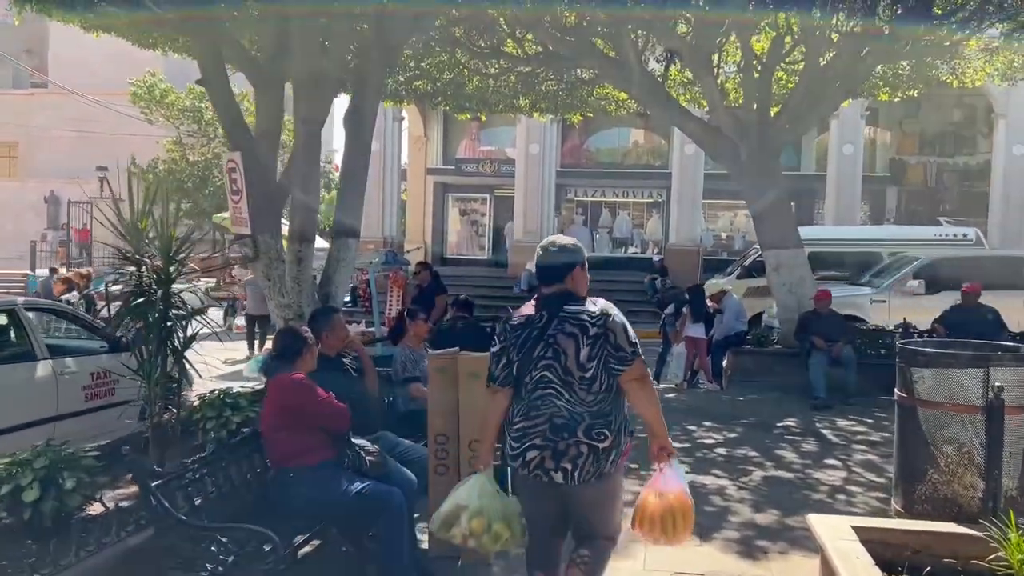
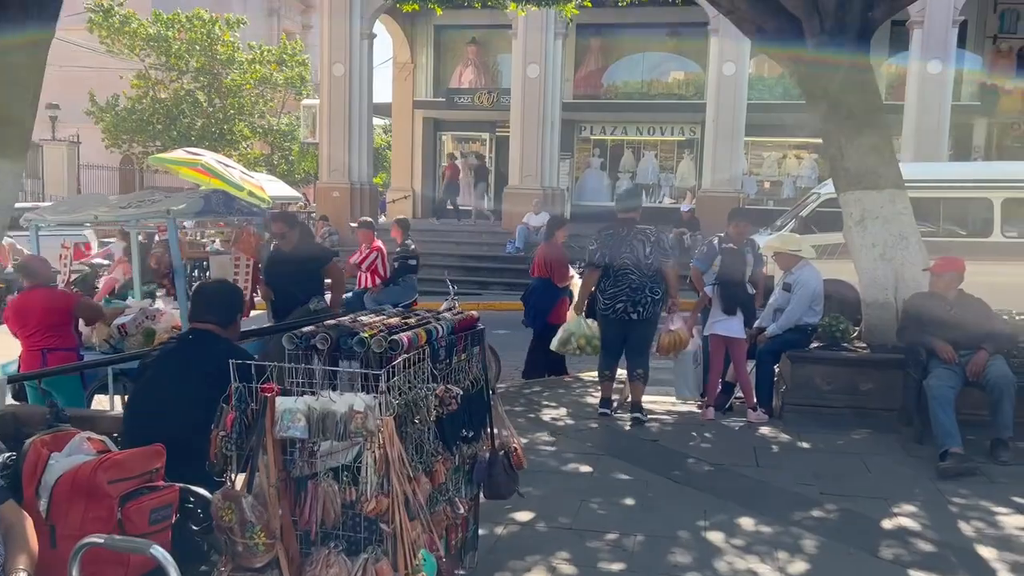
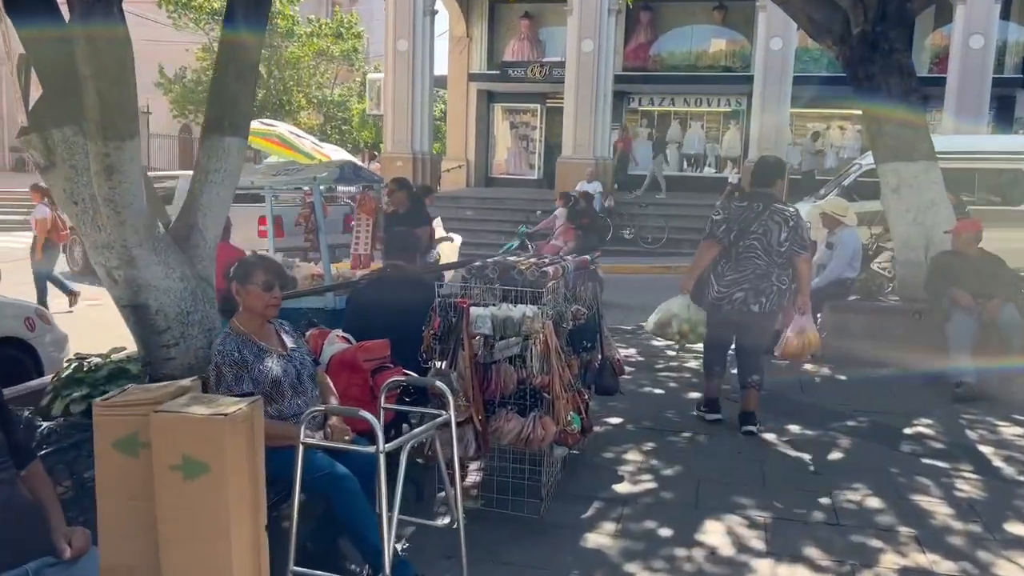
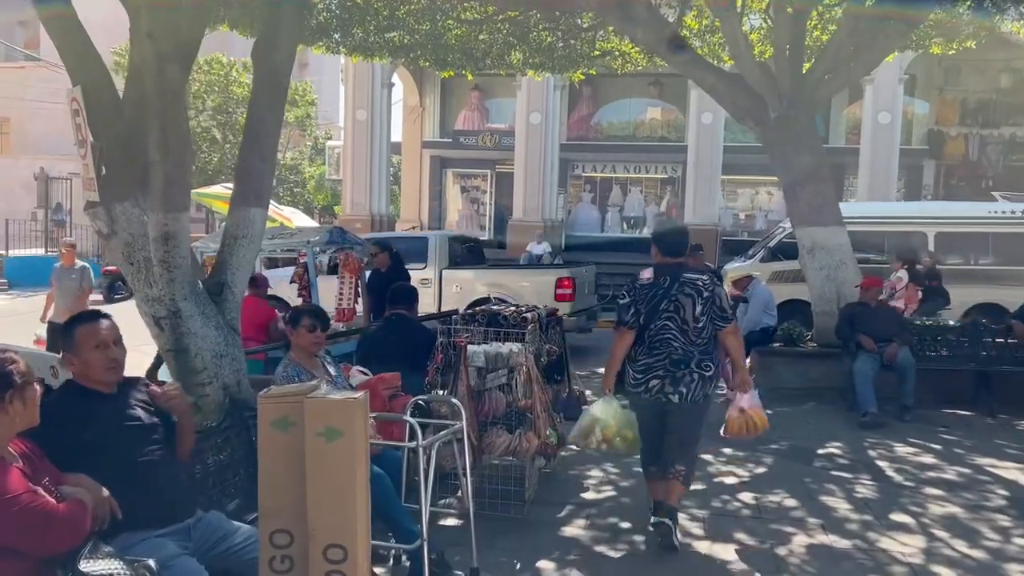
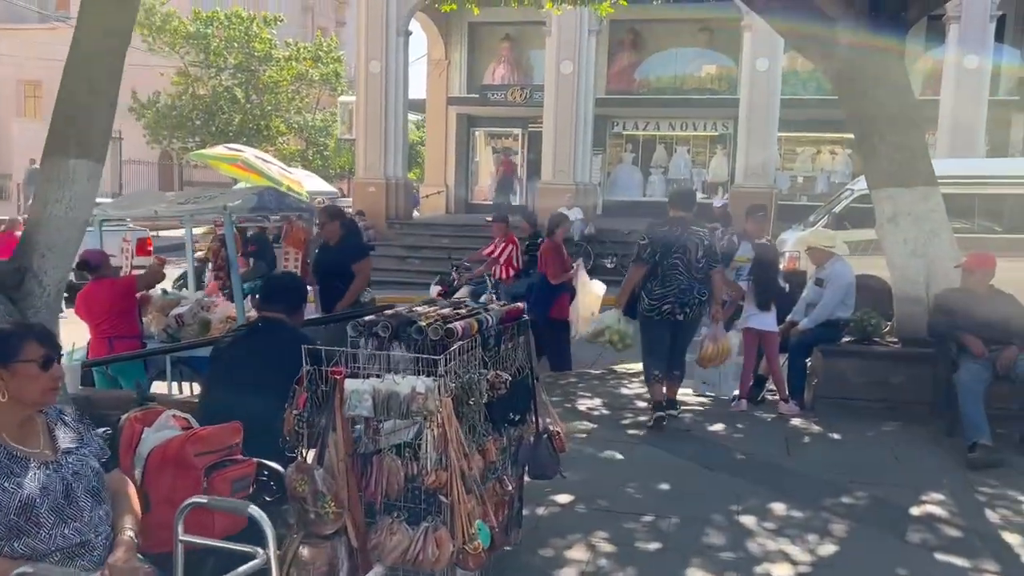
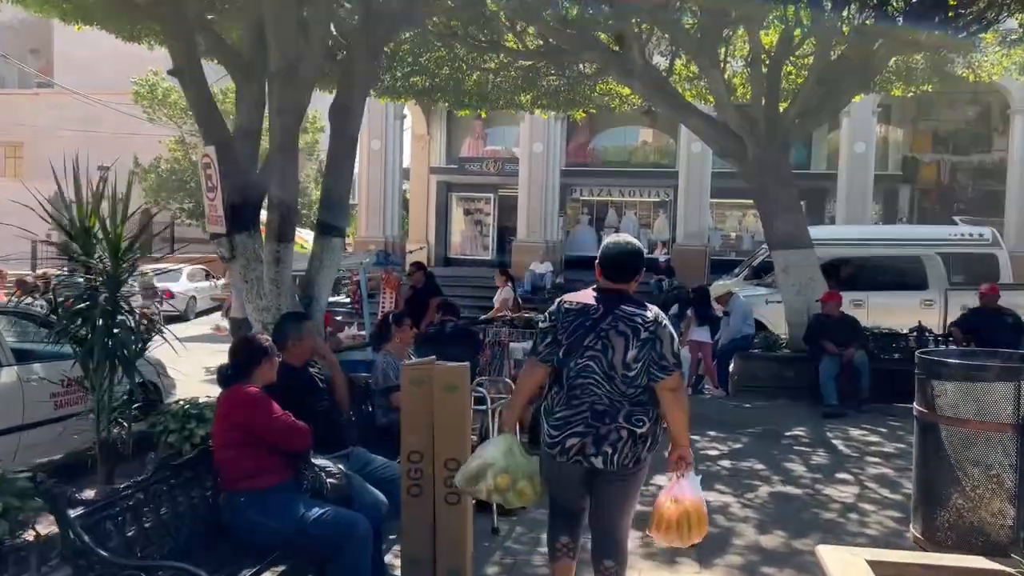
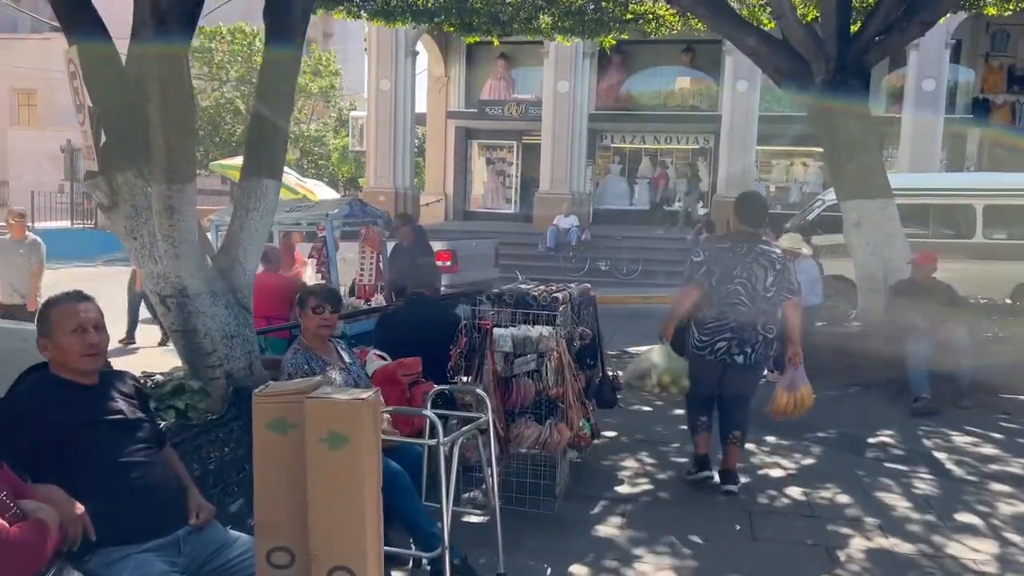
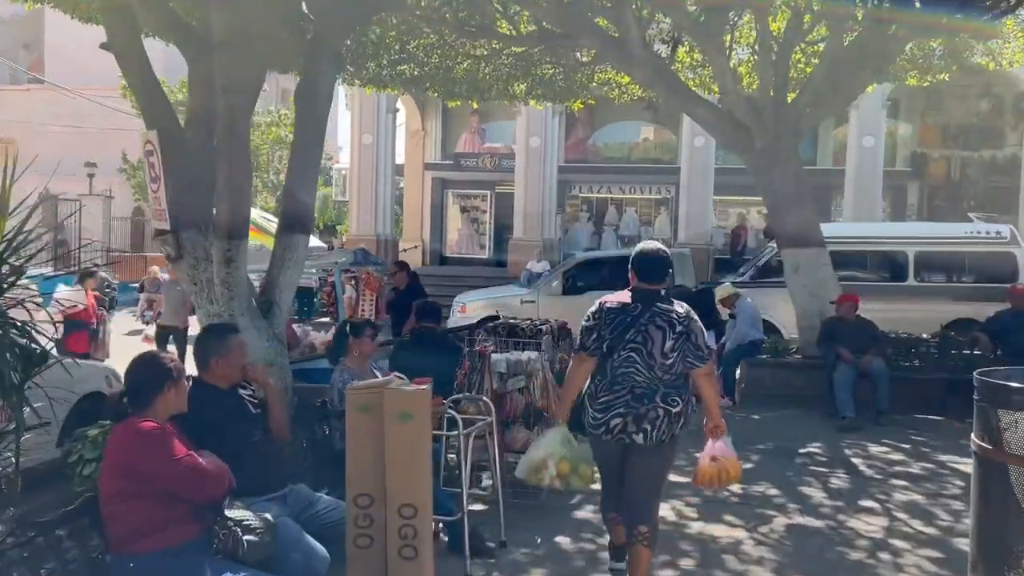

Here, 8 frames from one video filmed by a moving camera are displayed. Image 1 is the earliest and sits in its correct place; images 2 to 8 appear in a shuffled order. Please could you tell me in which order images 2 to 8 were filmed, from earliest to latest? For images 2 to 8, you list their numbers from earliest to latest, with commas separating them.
6, 8, 4, 7, 3, 5, 2
